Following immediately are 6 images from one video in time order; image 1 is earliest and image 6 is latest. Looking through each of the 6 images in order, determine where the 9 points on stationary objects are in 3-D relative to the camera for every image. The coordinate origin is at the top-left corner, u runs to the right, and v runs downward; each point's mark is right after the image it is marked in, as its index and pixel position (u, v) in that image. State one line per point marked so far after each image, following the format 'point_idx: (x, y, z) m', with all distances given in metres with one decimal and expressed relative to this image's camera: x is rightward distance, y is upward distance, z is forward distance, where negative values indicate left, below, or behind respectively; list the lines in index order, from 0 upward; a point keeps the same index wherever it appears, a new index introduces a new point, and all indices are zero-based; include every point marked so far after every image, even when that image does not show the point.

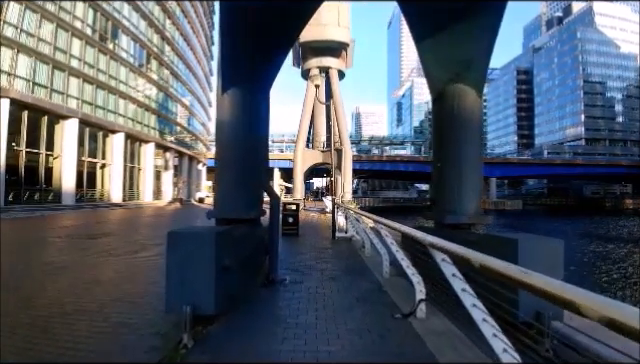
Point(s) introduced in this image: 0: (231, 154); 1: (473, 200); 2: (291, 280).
0: (-1.2, +0.4, +6.1) m
1: (+2.1, -0.3, +6.1) m
2: (-0.4, -1.5, +6.7) m
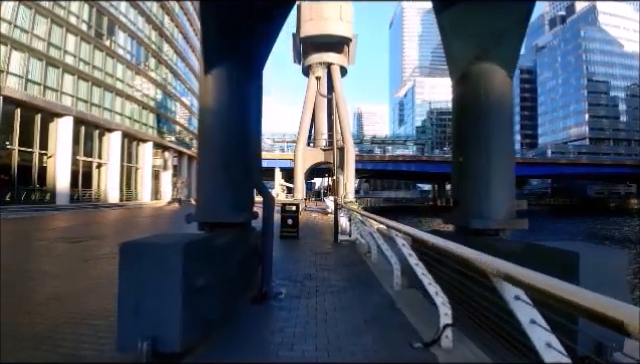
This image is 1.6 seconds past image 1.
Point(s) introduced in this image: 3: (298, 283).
0: (-1.2, +0.4, +5.2) m
1: (+2.1, -0.2, +5.2) m
2: (-0.4, -1.4, +5.8) m
3: (-0.3, -1.4, +6.3) m
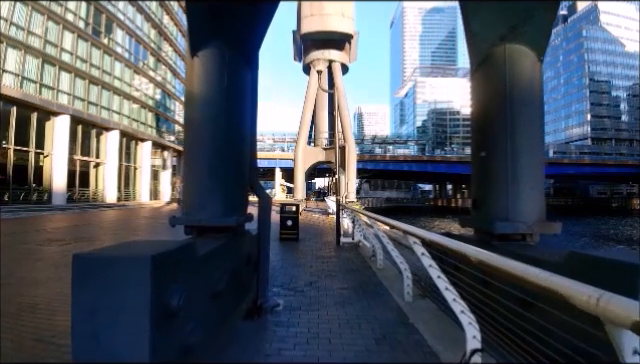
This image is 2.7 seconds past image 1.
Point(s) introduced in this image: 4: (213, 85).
0: (-1.2, +0.4, +4.6) m
1: (+2.1, -0.2, +4.6) m
2: (-0.4, -1.4, +5.2) m
3: (-0.3, -1.4, +5.7) m
4: (-1.1, +1.0, +4.6) m
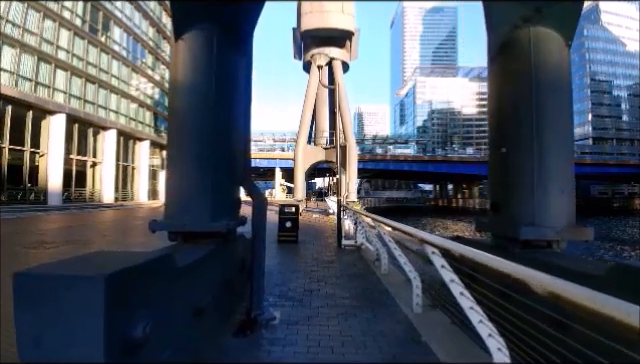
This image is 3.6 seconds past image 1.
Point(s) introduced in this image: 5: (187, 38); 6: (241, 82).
0: (-1.1, +0.4, +4.1) m
1: (+2.1, -0.2, +4.1) m
2: (-0.4, -1.4, +4.7) m
3: (-0.3, -1.4, +5.3) m
4: (-1.1, +1.0, +4.1) m
5: (-1.2, +1.3, +4.0) m
6: (-0.8, +1.0, +4.5) m
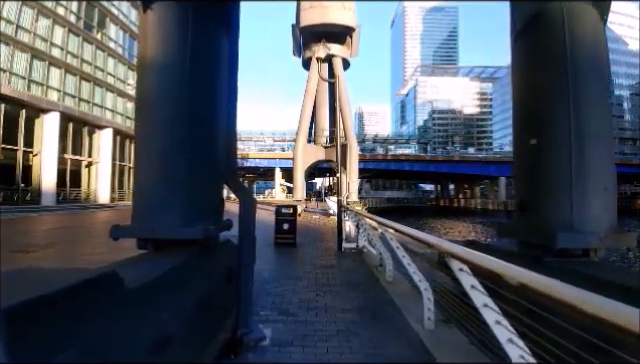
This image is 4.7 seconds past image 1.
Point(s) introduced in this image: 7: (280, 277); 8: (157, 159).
0: (-1.2, +0.5, +3.5) m
1: (+2.1, -0.2, +3.5) m
2: (-0.4, -1.4, +4.1) m
3: (-0.3, -1.4, +4.6) m
4: (-1.1, +1.0, +3.5) m
5: (-1.2, +1.3, +3.4) m
6: (-0.8, +1.0, +3.9) m
7: (-0.6, -1.4, +6.9) m
8: (-1.2, +0.1, +3.5) m
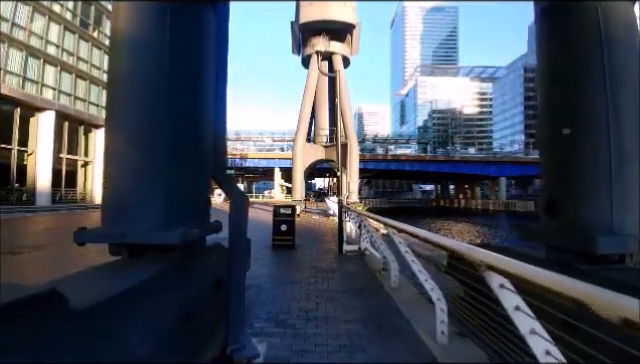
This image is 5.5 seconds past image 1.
0: (-1.2, +0.5, +3.1) m
1: (+2.1, -0.2, +3.1) m
2: (-0.4, -1.4, +3.6) m
3: (-0.3, -1.4, +4.2) m
4: (-1.1, +1.0, +3.0) m
5: (-1.2, +1.3, +3.0) m
6: (-0.8, +1.1, +3.5) m
7: (-0.6, -1.4, +6.5) m
8: (-1.2, +0.1, +3.0) m
